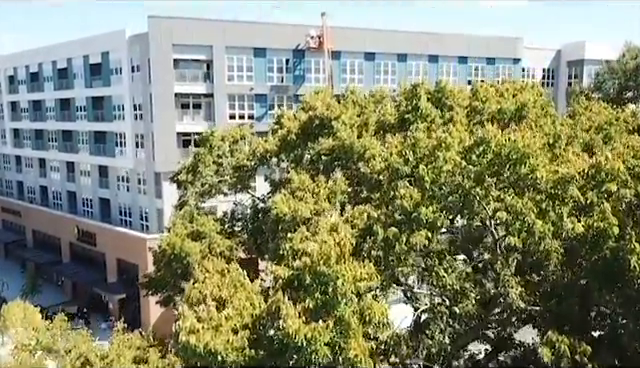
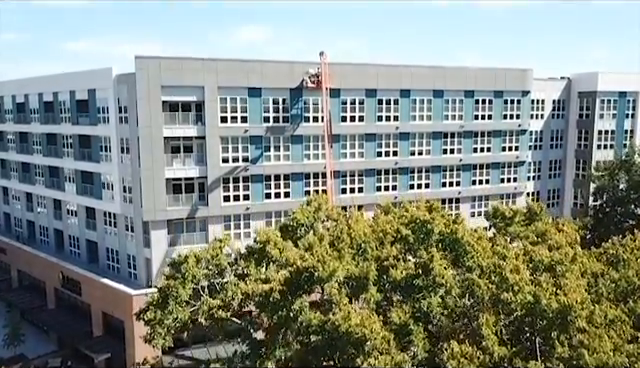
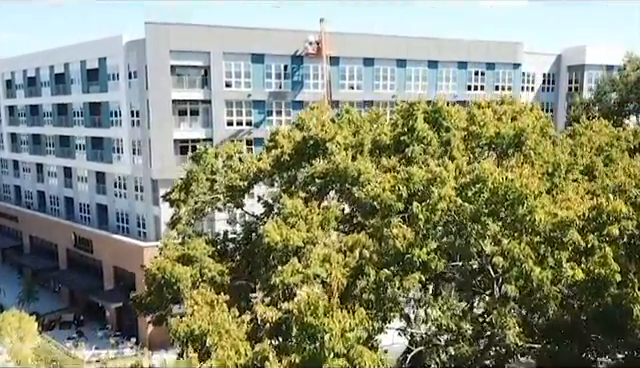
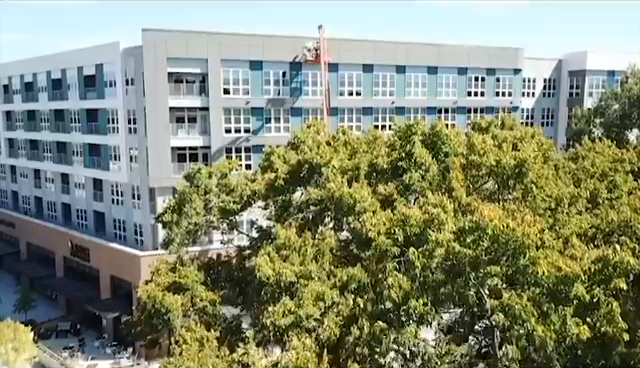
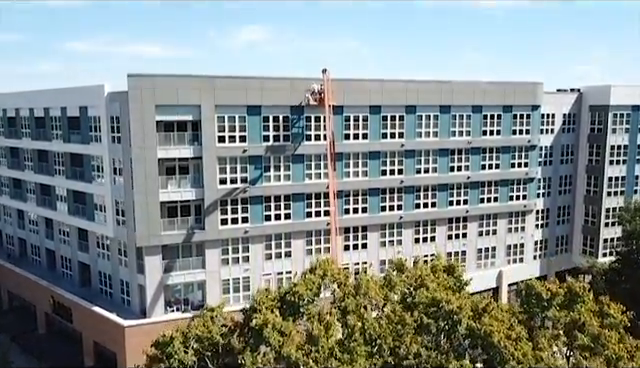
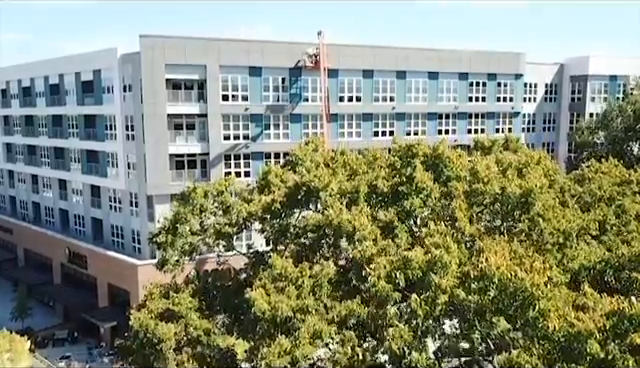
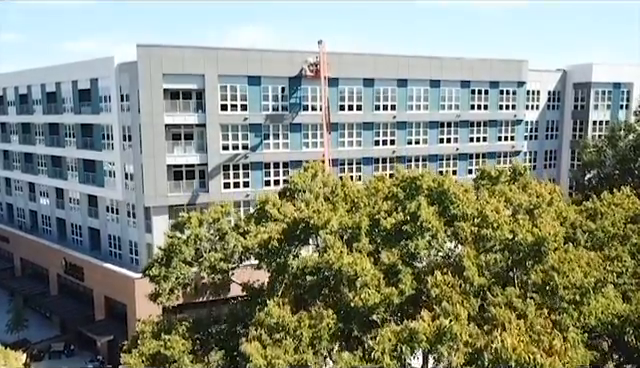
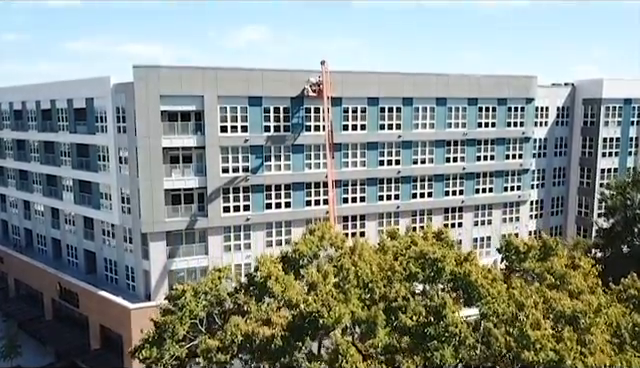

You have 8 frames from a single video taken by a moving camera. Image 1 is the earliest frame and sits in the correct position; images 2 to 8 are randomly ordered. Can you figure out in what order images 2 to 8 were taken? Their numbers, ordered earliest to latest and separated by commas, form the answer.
3, 4, 6, 7, 2, 8, 5
